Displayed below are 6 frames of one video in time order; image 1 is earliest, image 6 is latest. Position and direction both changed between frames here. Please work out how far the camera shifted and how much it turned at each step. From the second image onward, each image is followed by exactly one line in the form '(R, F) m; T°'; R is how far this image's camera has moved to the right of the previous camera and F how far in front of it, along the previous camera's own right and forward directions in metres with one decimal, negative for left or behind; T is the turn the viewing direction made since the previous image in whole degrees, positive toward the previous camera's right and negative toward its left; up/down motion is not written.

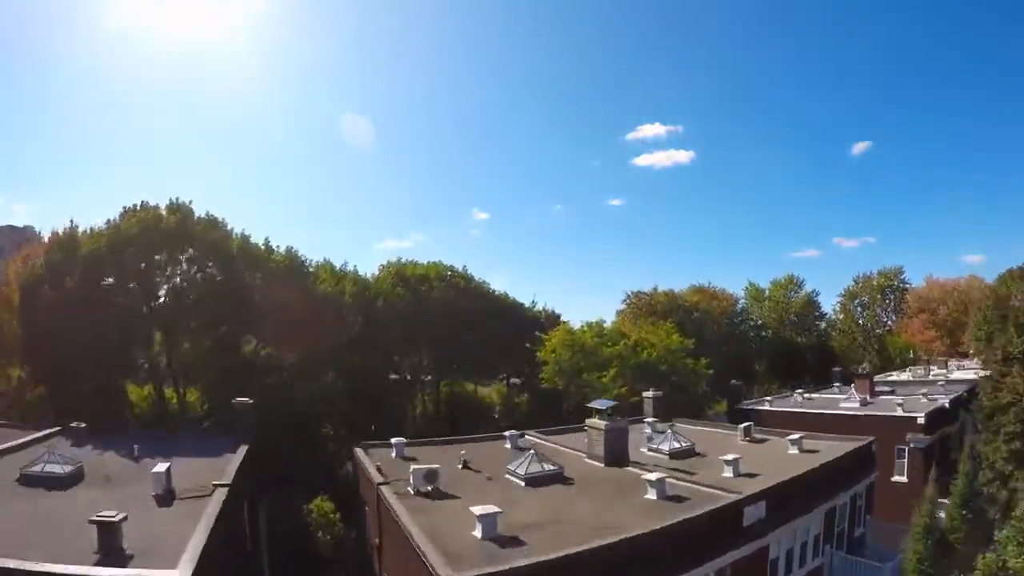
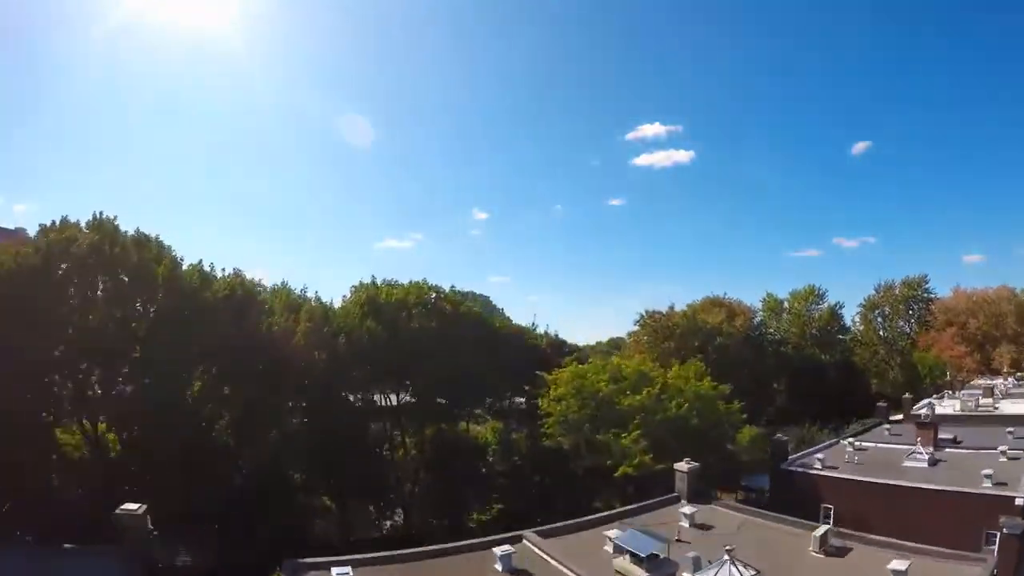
(+0.1, +4.2) m; 0°
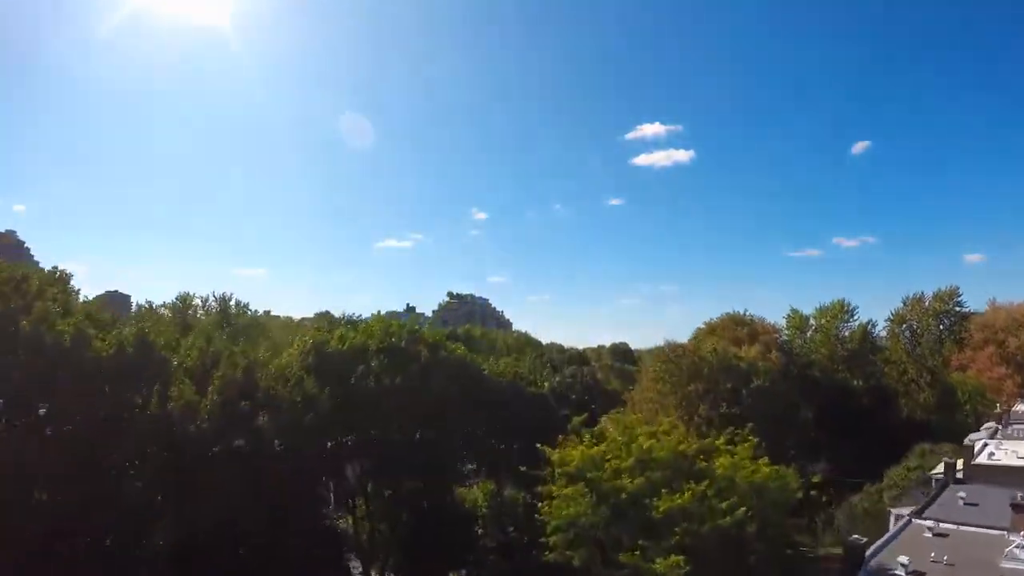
(+0.2, +4.8) m; 0°
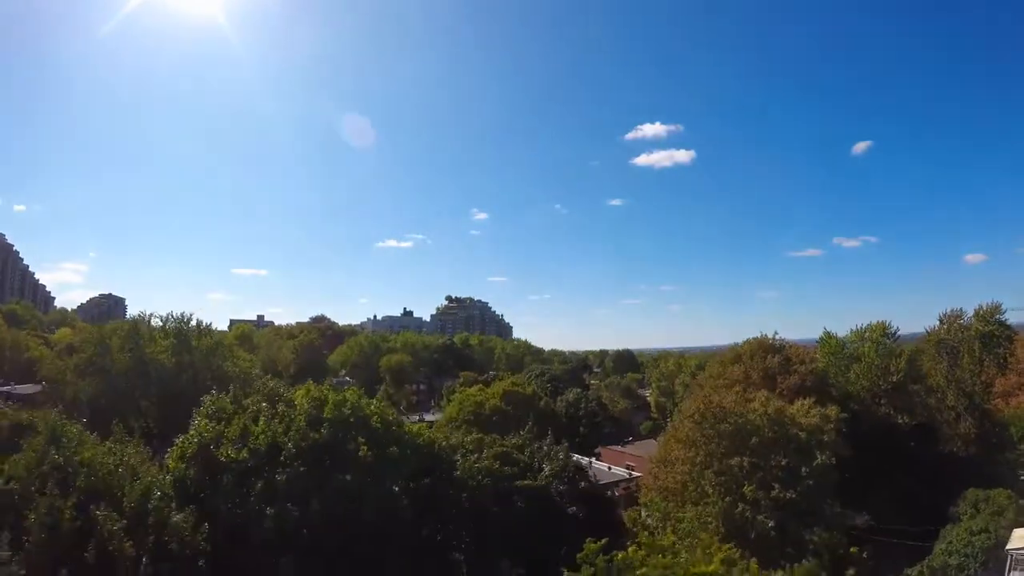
(+0.3, +5.3) m; 0°
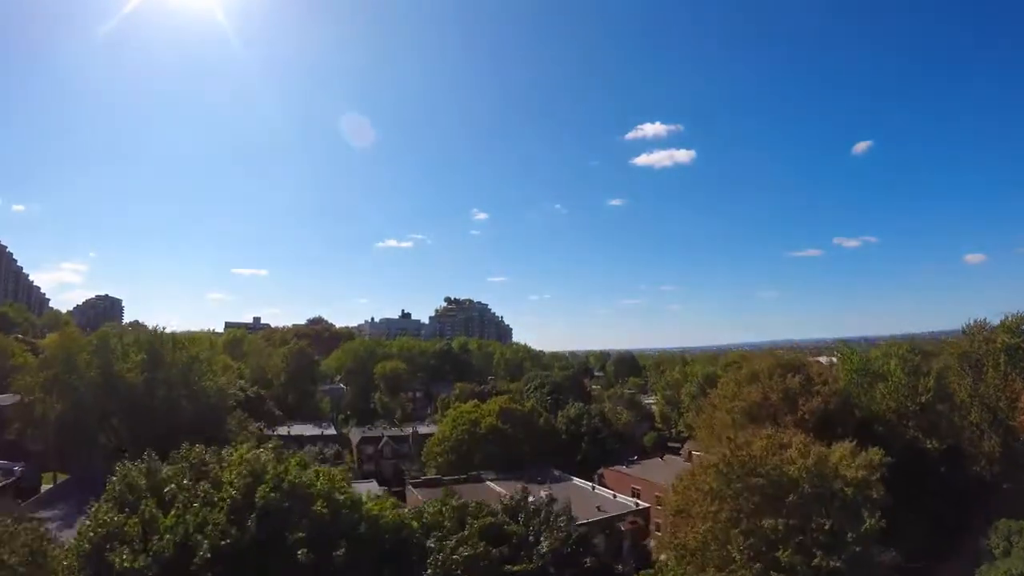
(+0.2, +2.9) m; 0°
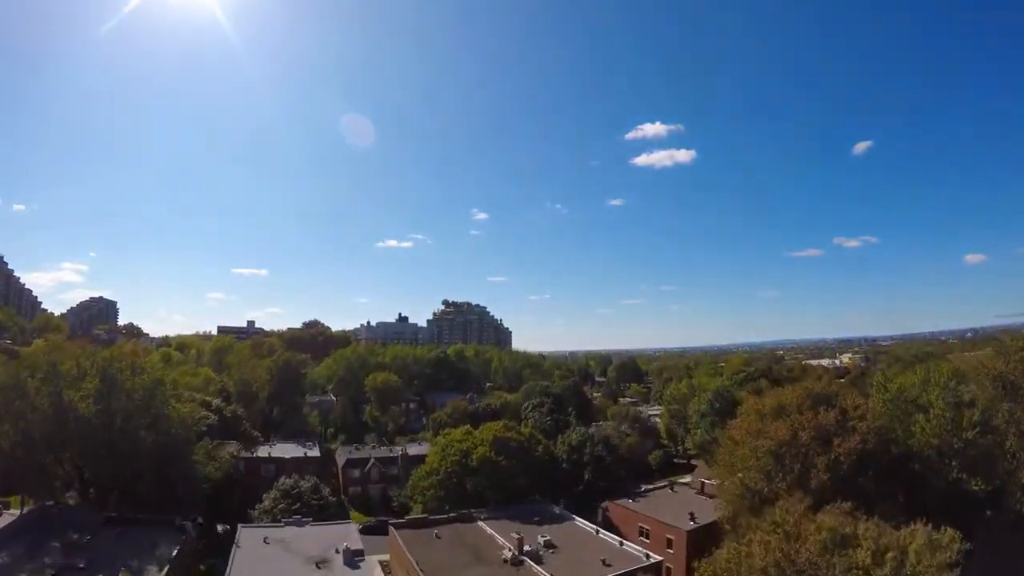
(+0.3, +4.0) m; 0°
